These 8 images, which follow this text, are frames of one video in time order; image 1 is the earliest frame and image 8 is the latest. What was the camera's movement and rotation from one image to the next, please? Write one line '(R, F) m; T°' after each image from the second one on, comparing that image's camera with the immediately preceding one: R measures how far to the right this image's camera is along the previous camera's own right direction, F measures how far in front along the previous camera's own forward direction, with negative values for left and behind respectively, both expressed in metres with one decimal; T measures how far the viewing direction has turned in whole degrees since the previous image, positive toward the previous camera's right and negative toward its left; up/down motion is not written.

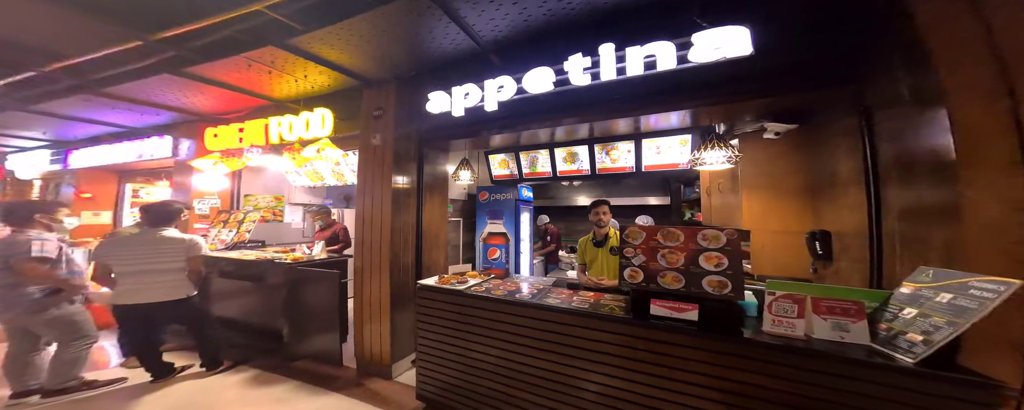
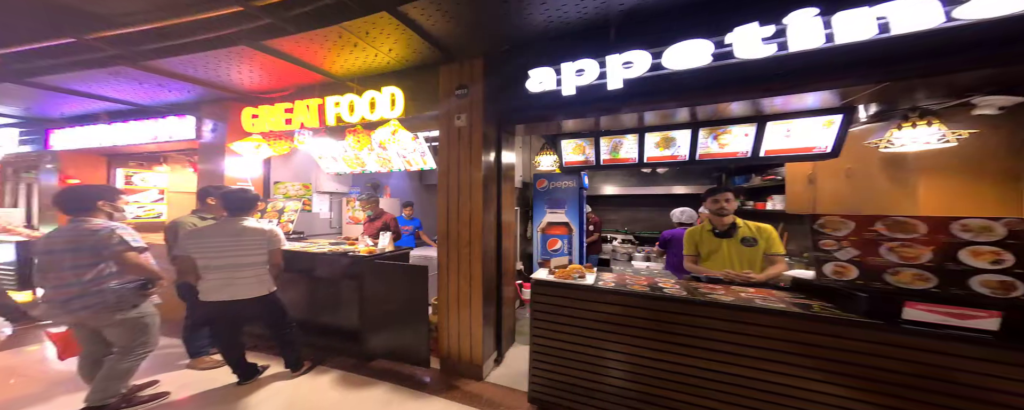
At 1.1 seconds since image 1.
(-0.6, +0.1) m; +1°
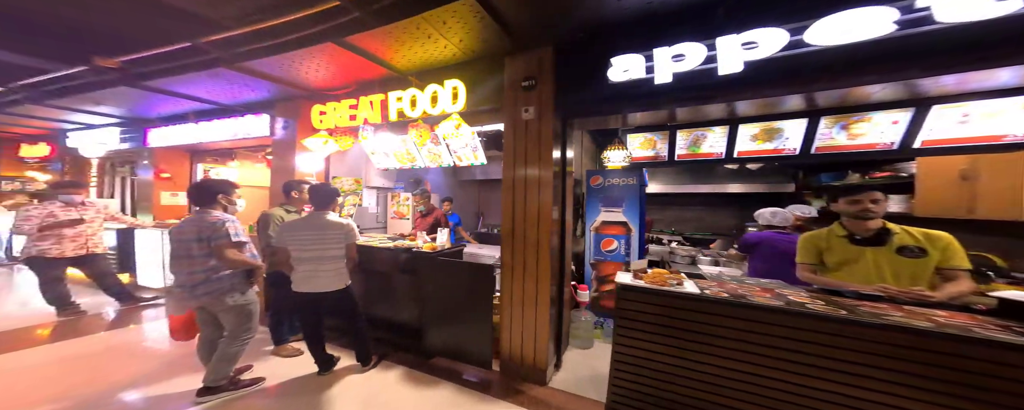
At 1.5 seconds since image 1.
(-0.3, +0.1) m; -5°
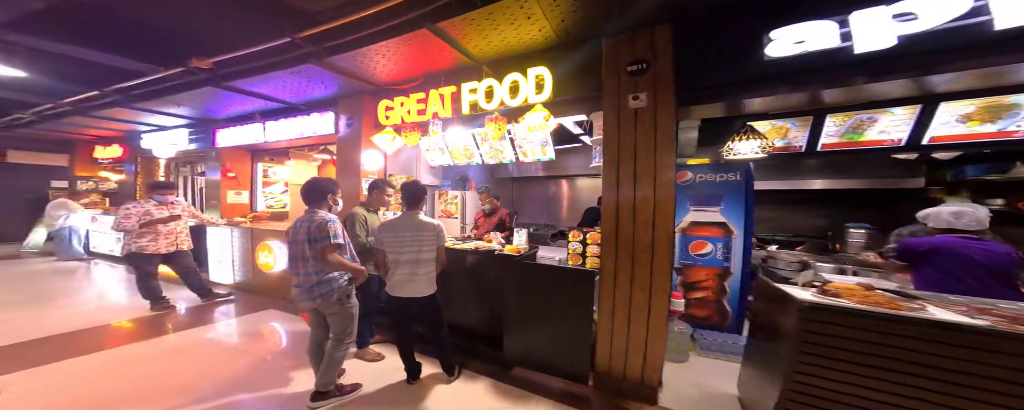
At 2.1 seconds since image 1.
(-0.5, +0.2) m; -4°
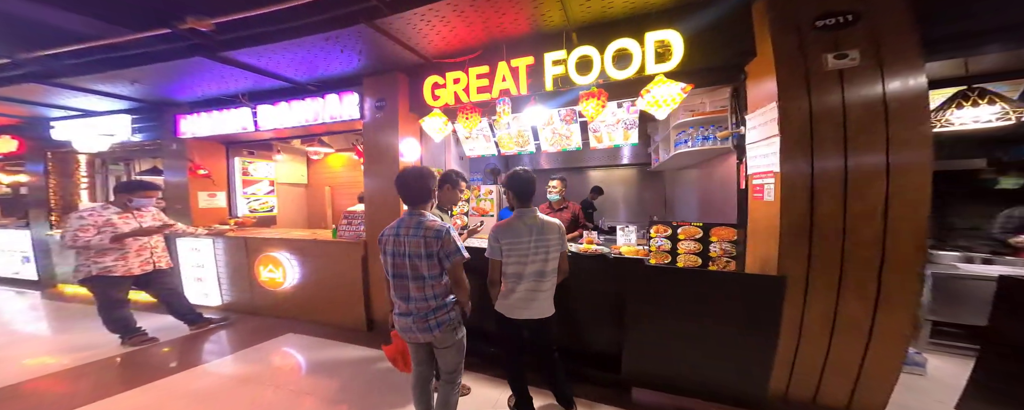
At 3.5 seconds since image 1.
(-1.0, +0.4) m; +5°
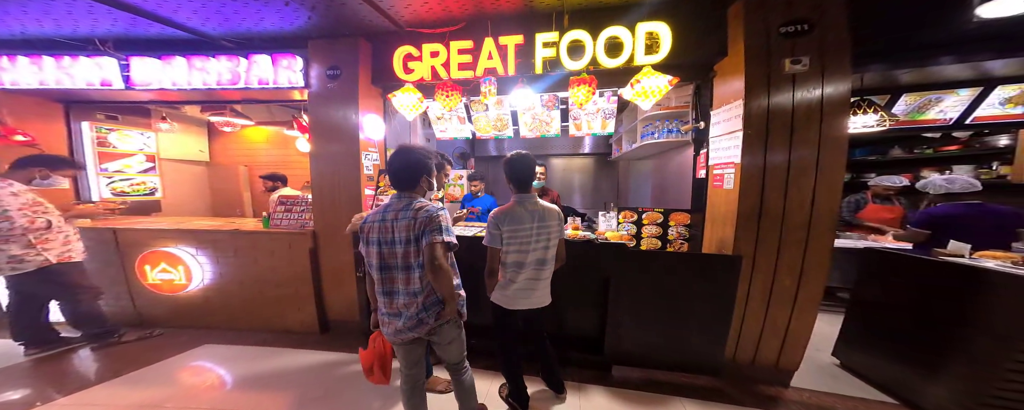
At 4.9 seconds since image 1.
(-0.3, +0.1) m; +12°
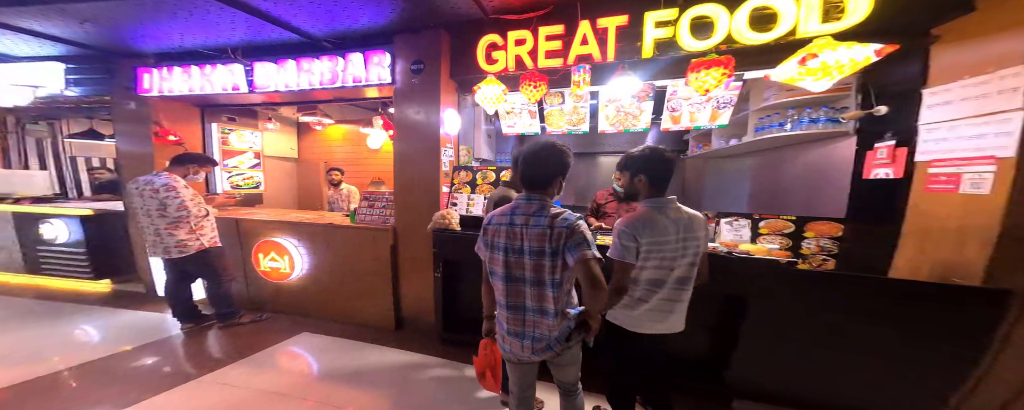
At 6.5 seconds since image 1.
(-0.4, +0.2) m; -8°
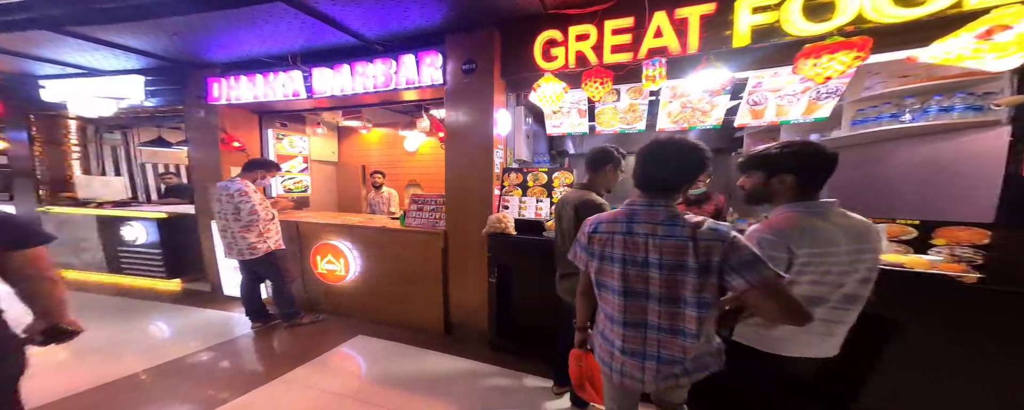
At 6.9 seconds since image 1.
(-0.4, +0.1) m; -4°
